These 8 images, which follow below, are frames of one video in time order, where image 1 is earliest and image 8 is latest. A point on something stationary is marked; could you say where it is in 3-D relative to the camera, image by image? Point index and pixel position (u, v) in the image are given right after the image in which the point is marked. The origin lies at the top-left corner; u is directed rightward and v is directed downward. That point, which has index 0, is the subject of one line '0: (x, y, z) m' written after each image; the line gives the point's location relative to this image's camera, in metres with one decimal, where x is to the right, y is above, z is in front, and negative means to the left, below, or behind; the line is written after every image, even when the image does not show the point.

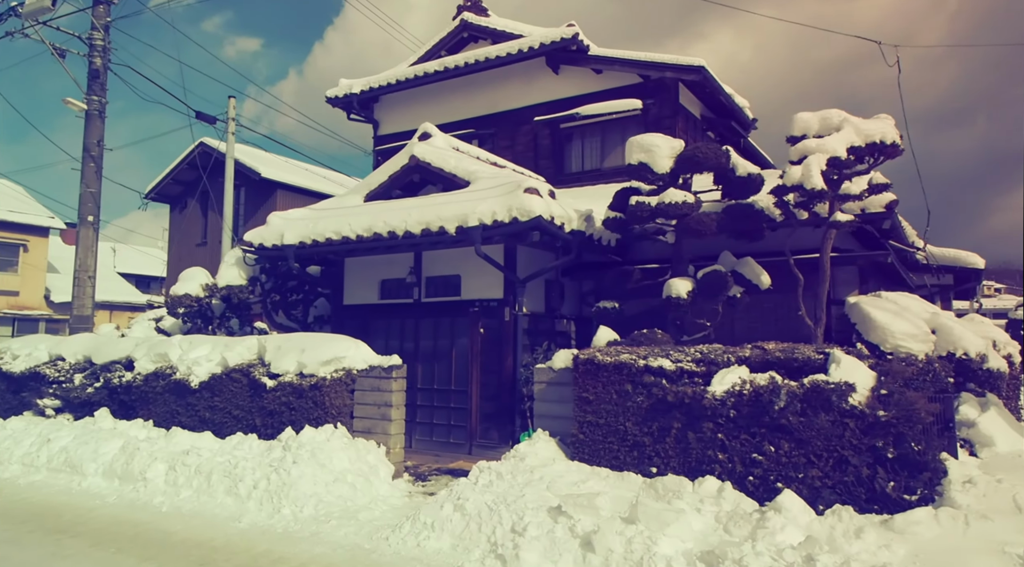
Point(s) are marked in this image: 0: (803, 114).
0: (+3.2, +1.8, +8.2) m
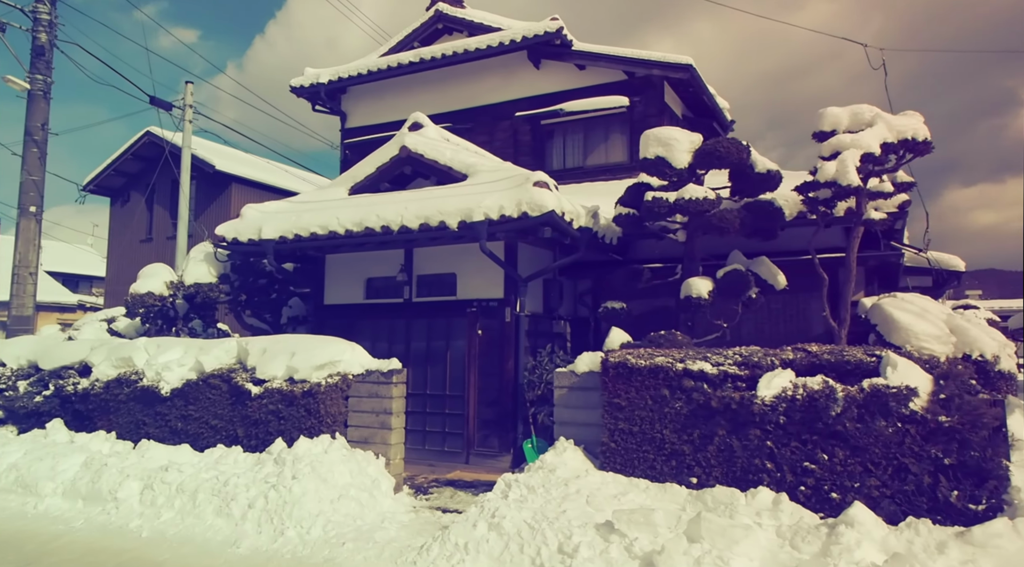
0: (+3.4, +1.8, +7.9) m
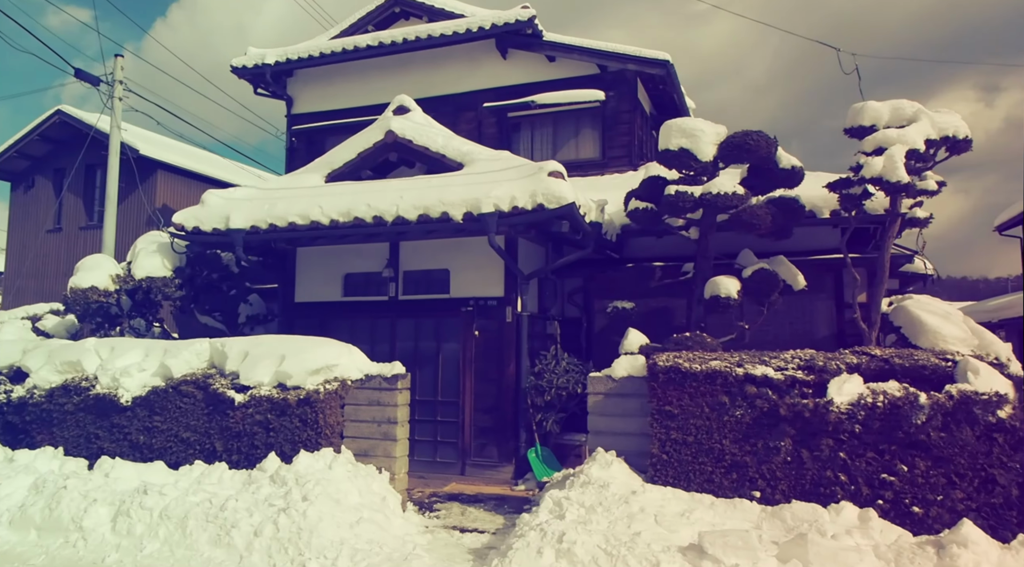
0: (+3.6, +1.8, +7.6) m
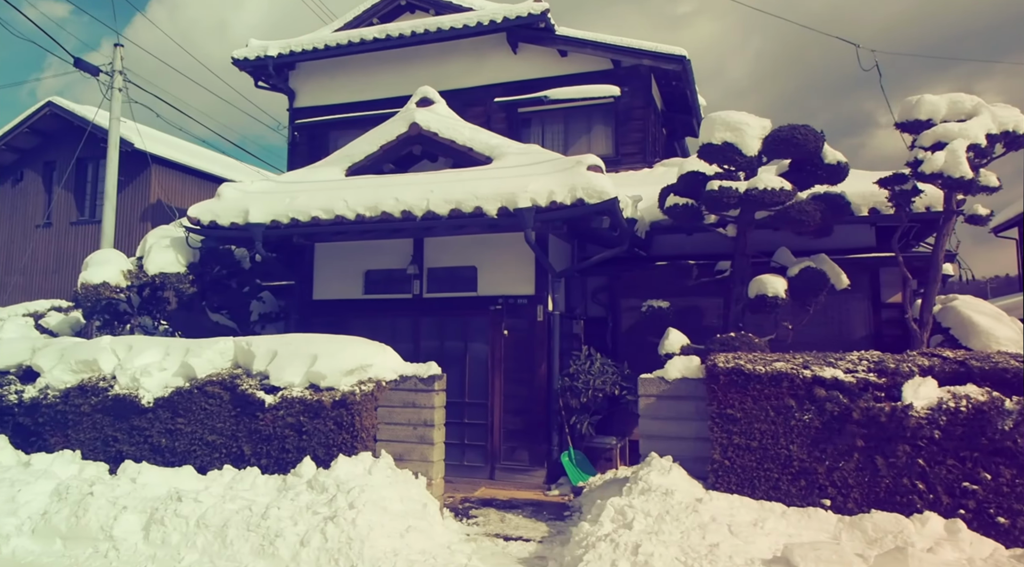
0: (+4.1, +1.8, +7.4) m
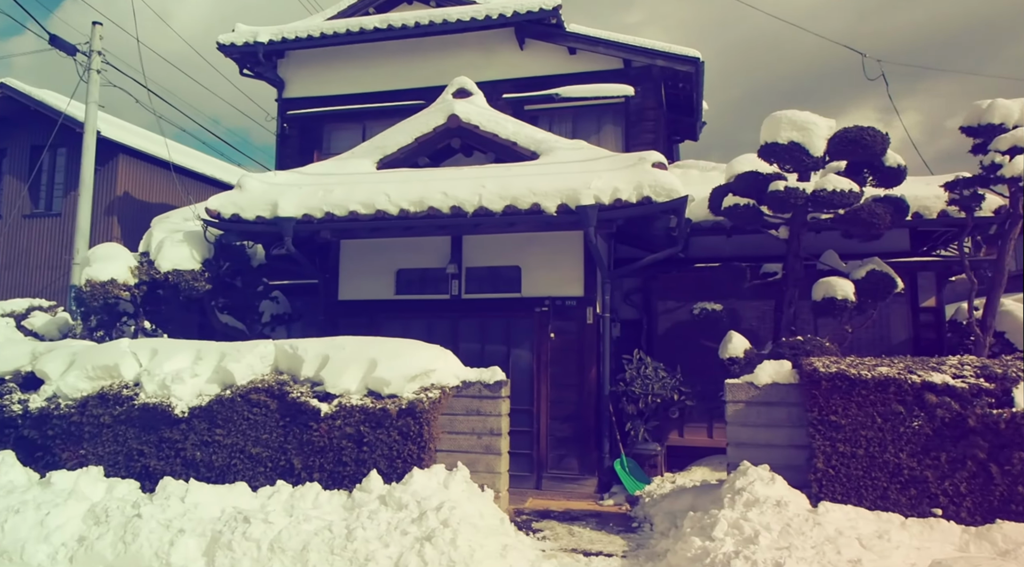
0: (+4.7, +1.8, +7.4) m
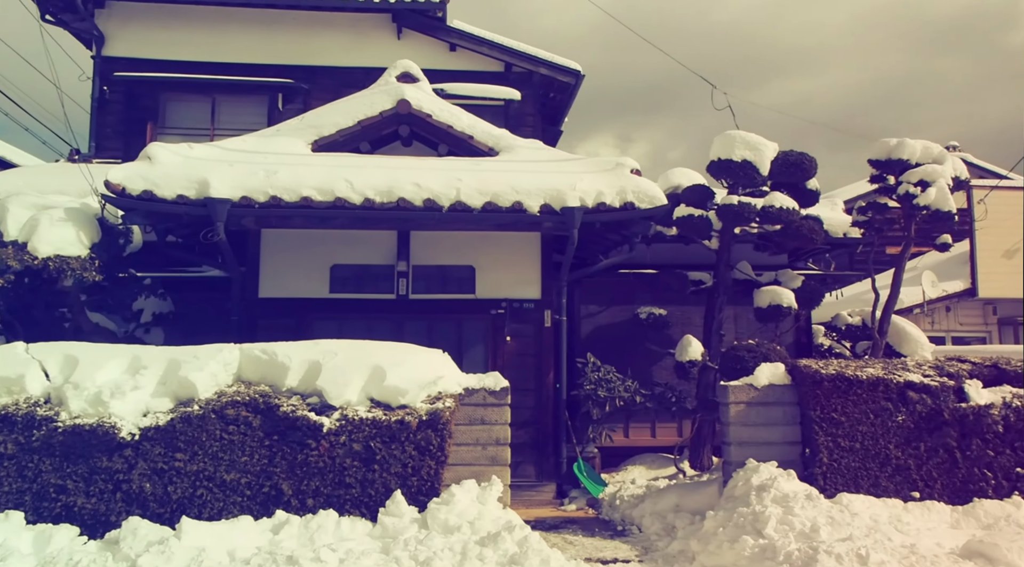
0: (+4.4, +1.6, +8.6) m
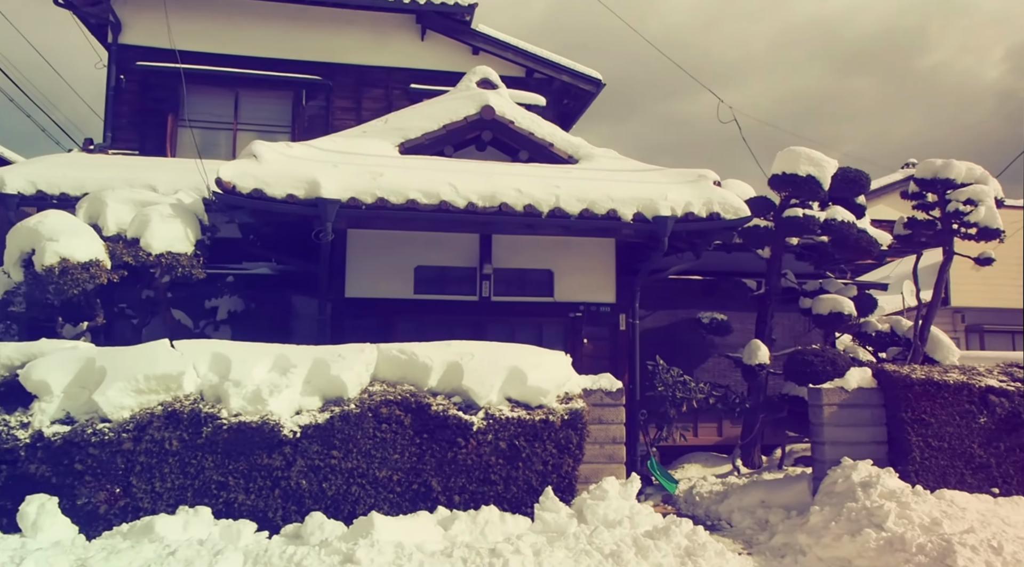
0: (+5.4, +1.5, +9.3) m
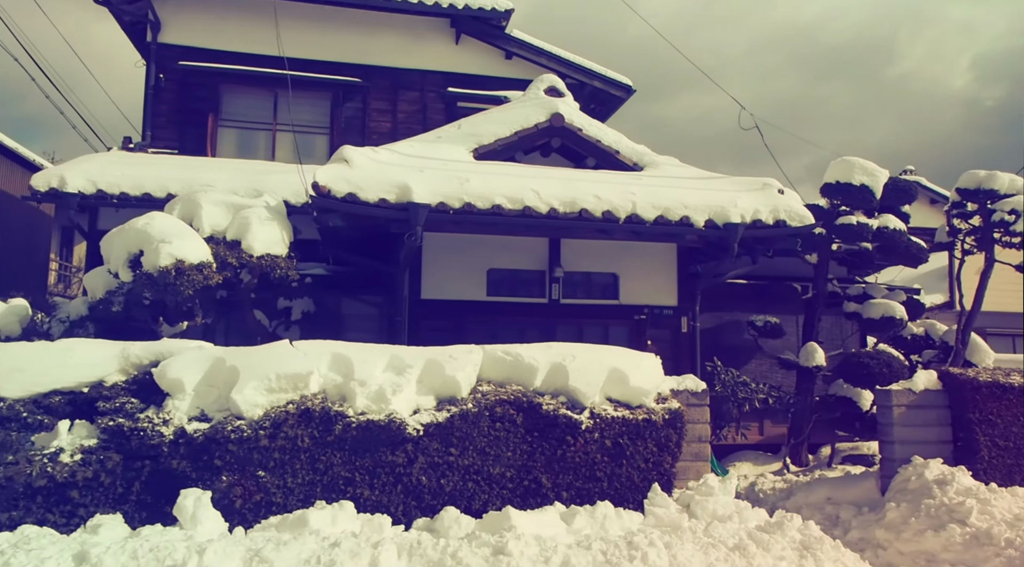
0: (+6.2, +1.4, +9.7) m
